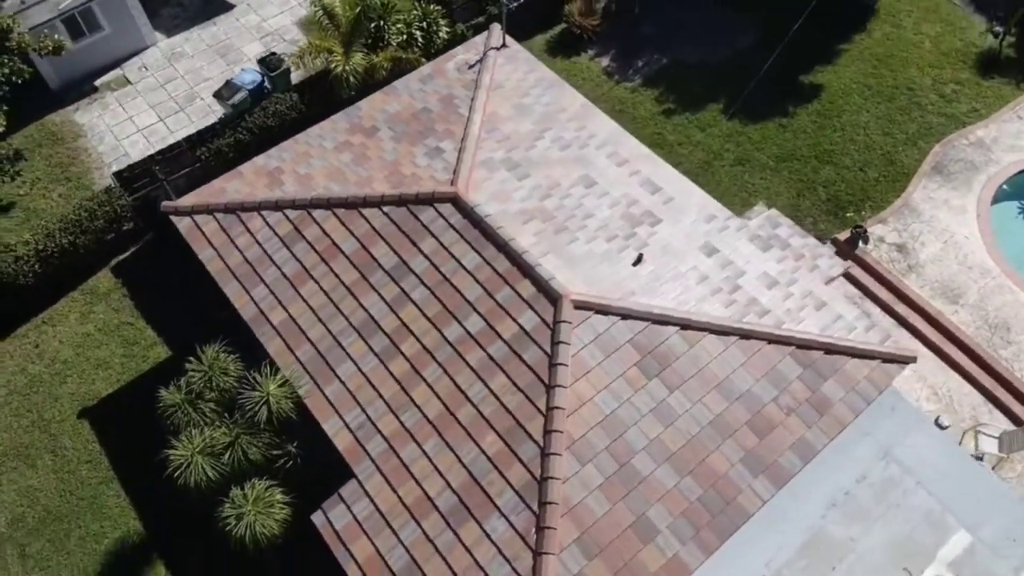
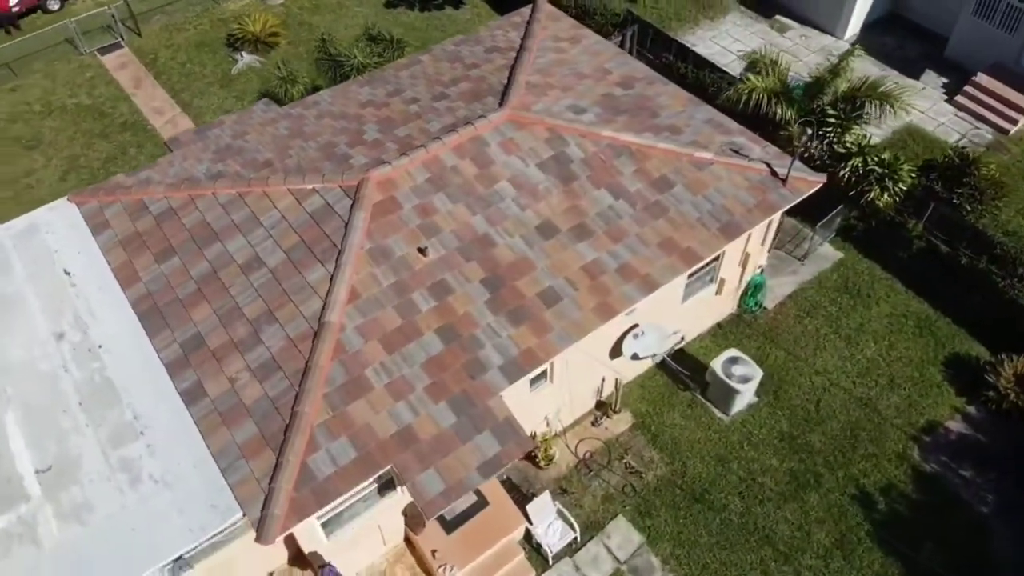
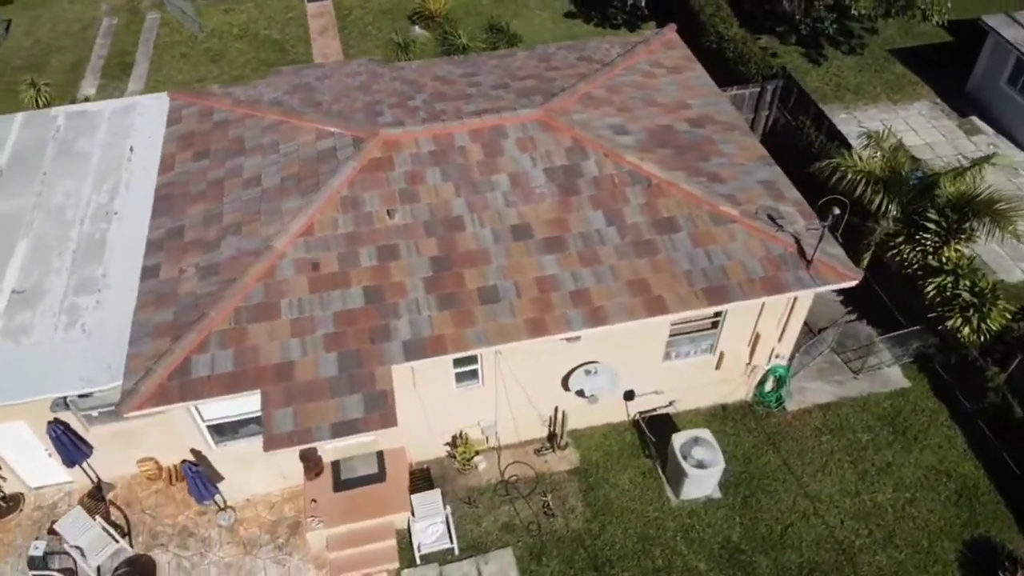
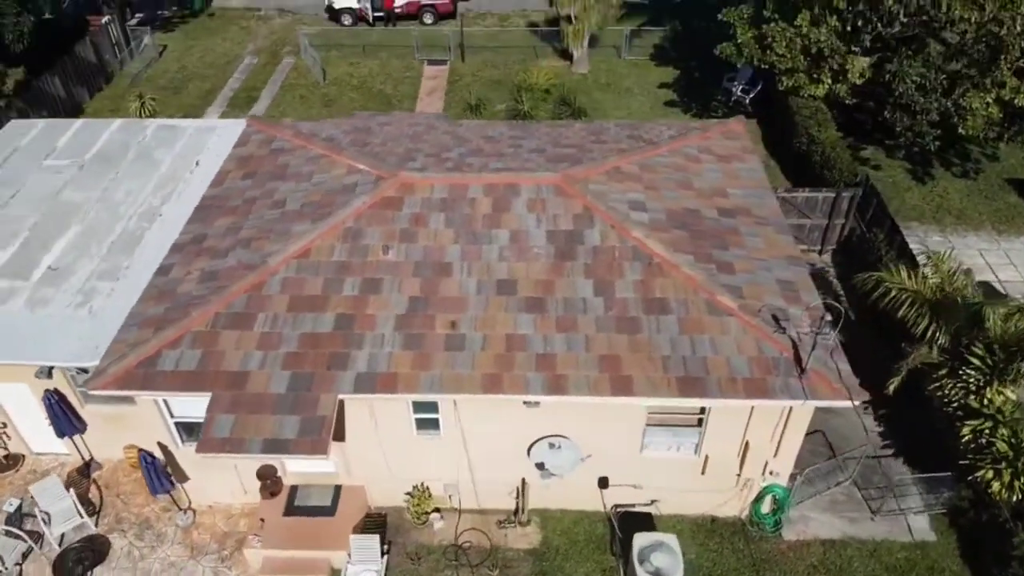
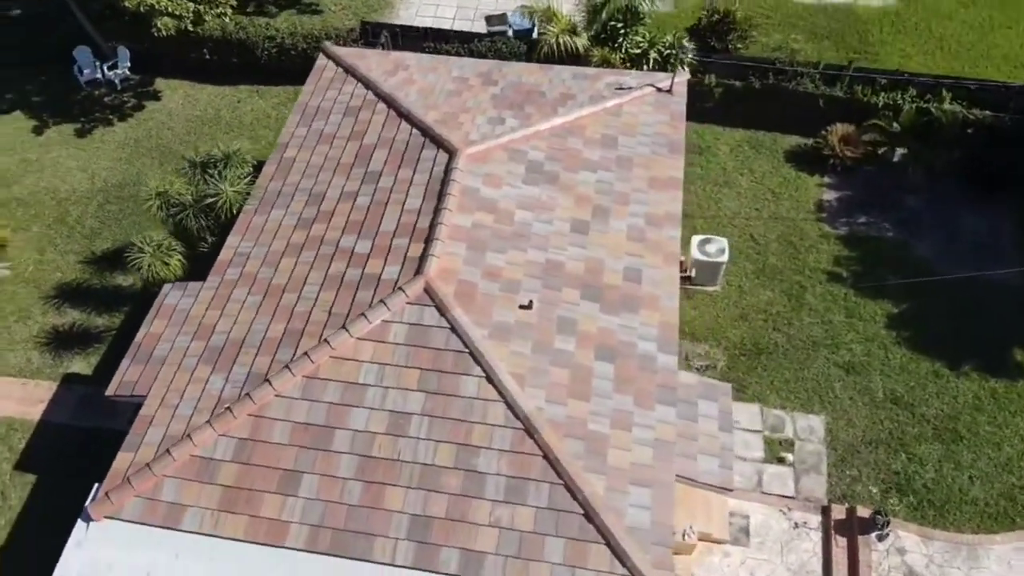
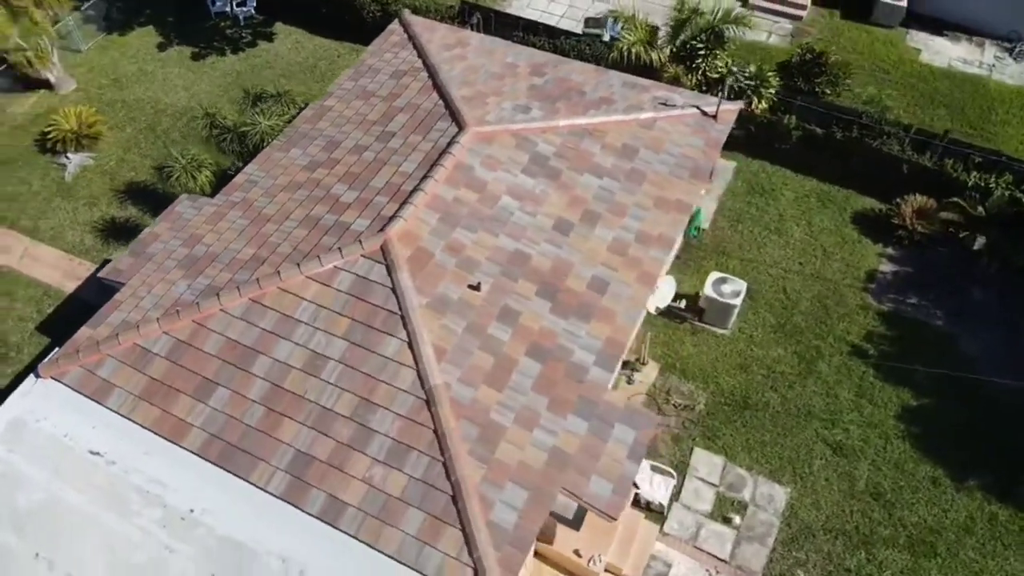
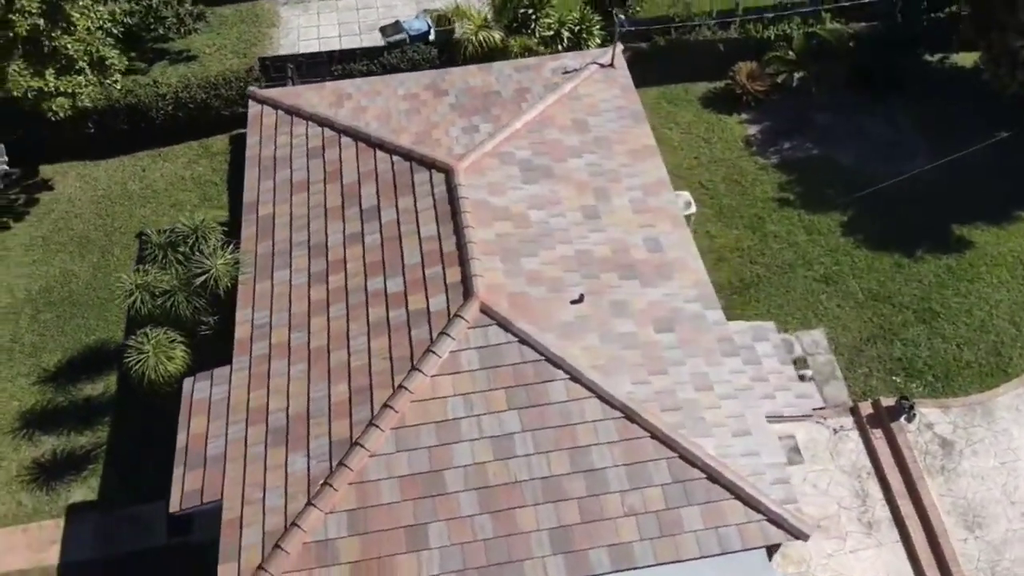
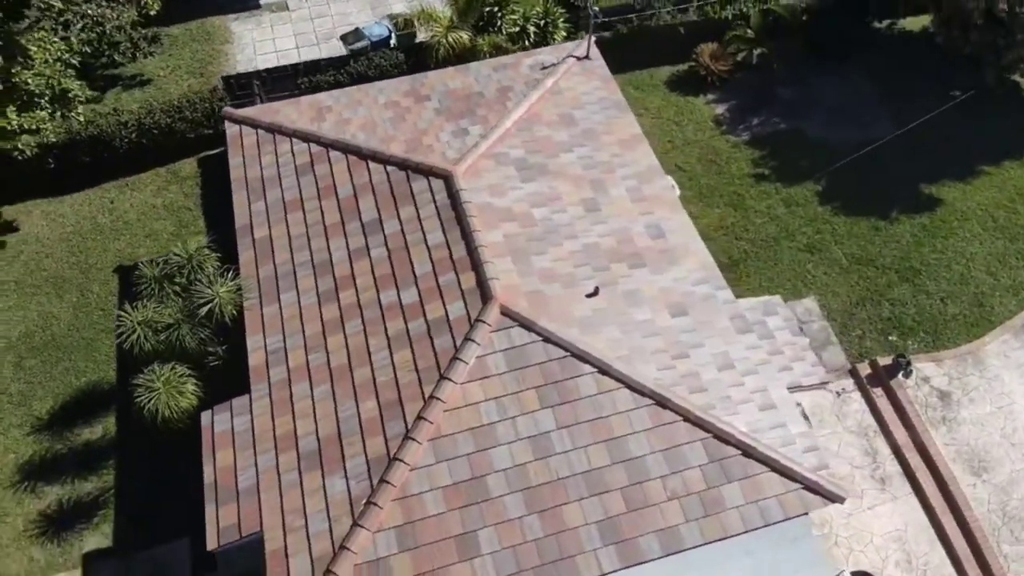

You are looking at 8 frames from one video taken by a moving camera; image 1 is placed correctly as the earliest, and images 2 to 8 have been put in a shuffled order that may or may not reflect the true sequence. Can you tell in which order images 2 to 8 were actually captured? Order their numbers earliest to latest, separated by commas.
8, 7, 5, 6, 2, 3, 4
